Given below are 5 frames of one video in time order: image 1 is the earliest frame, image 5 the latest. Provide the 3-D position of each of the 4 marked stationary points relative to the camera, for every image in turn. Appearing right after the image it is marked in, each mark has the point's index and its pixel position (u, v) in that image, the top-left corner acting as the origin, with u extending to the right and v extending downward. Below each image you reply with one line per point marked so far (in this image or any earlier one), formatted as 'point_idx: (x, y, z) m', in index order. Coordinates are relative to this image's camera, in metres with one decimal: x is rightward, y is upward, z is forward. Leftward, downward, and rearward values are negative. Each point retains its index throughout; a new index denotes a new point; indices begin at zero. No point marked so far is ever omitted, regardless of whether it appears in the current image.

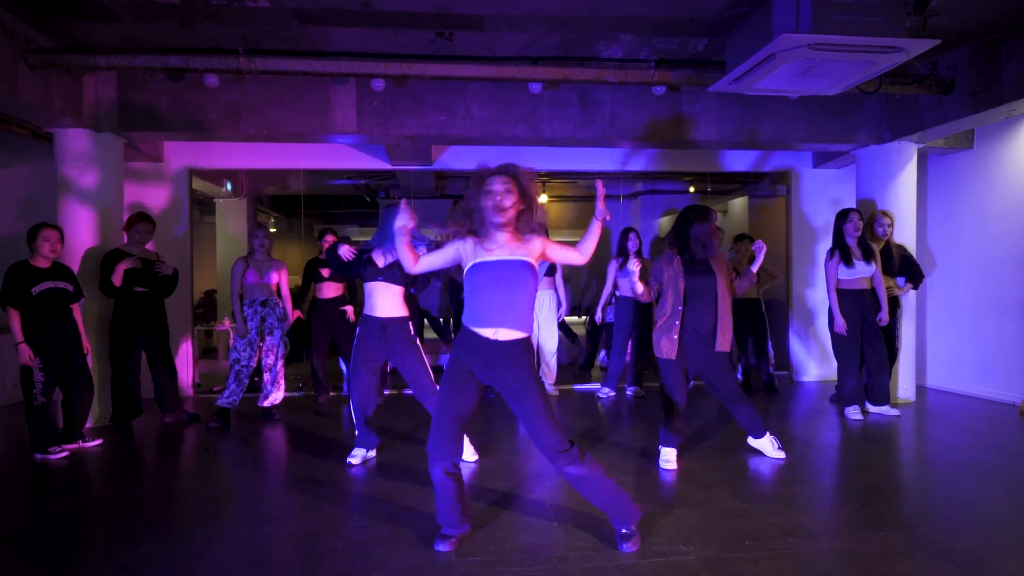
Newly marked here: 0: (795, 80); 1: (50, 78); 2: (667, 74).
0: (+2.1, +1.5, +4.2) m
1: (-3.6, +1.6, +4.5) m
2: (+1.3, +1.8, +4.8) m
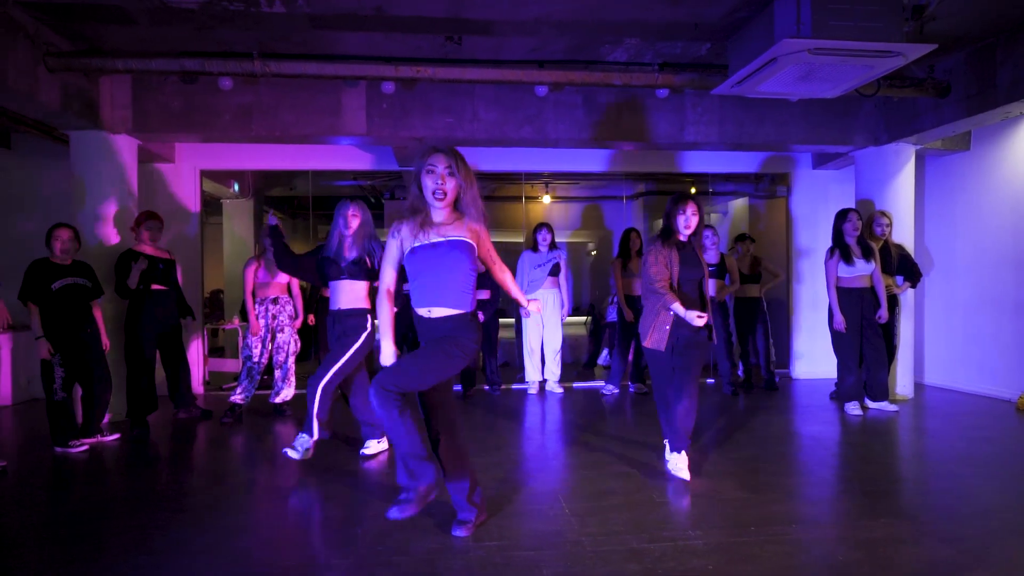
0: (+2.2, +1.6, +4.3) m
1: (-3.6, +1.7, +4.6) m
2: (+1.3, +1.8, +4.9) m
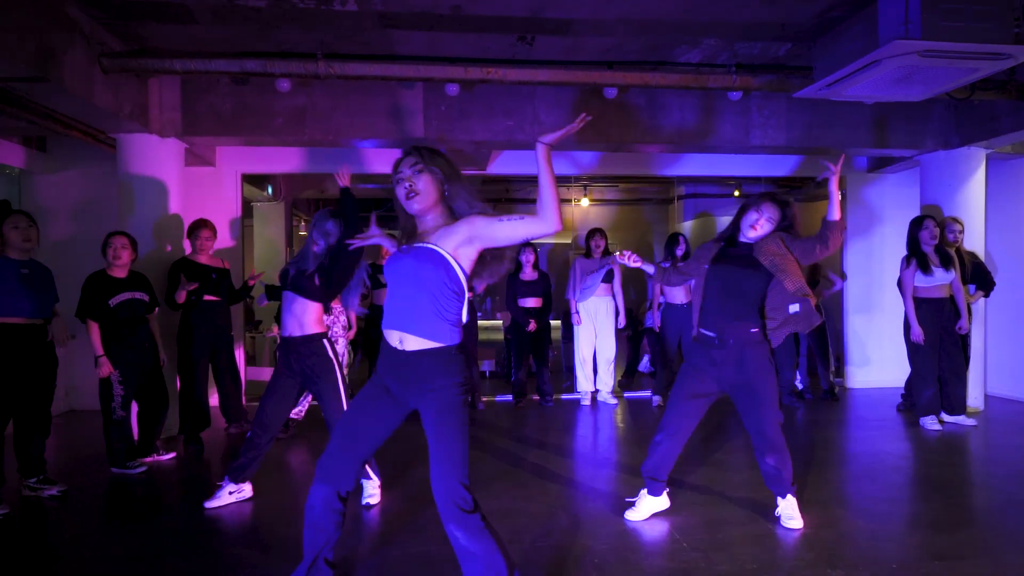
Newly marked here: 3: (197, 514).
0: (+2.7, +1.5, +4.2) m
1: (-3.0, +1.6, +4.4) m
2: (+1.9, +1.7, +4.7) m
3: (-2.0, -1.4, +3.6) m
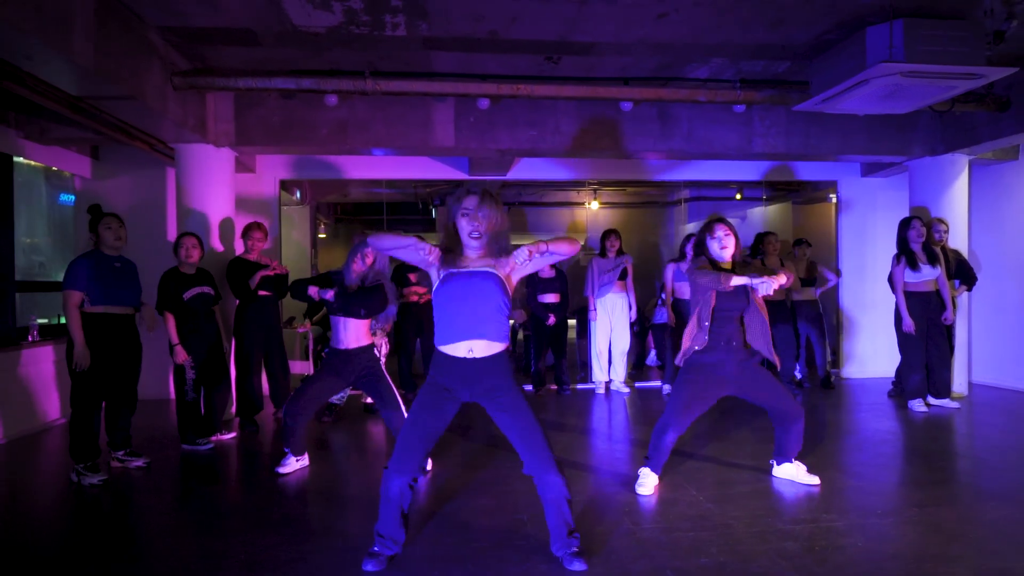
0: (+3.0, +1.5, +4.7) m
1: (-2.8, +1.6, +4.9) m
2: (+2.1, +1.7, +5.2) m
3: (-1.7, -1.3, +4.0) m
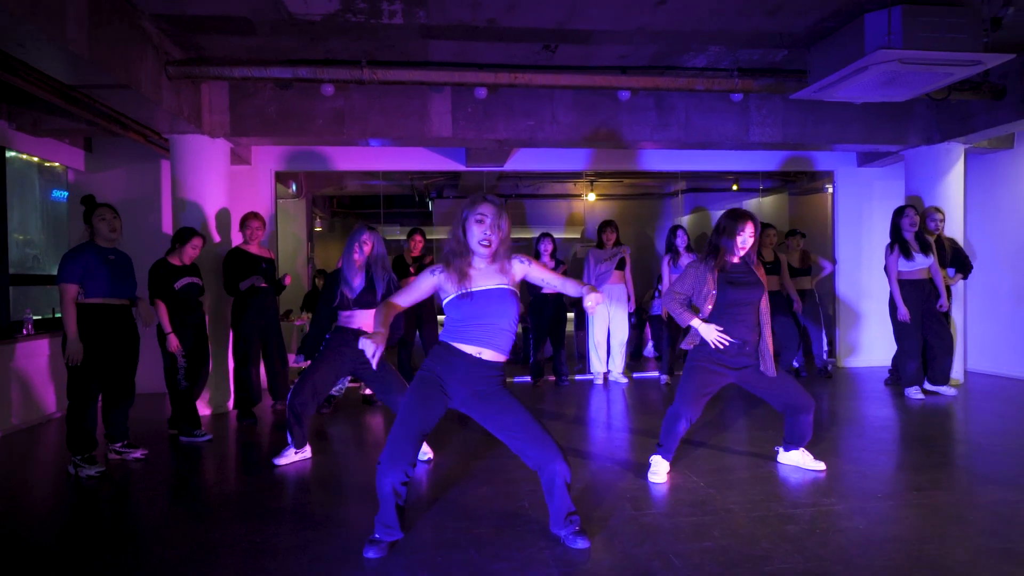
0: (+2.9, +1.6, +4.7) m
1: (-2.8, +1.7, +4.9) m
2: (+2.1, +1.8, +5.2) m
3: (-1.7, -1.3, +4.0) m
